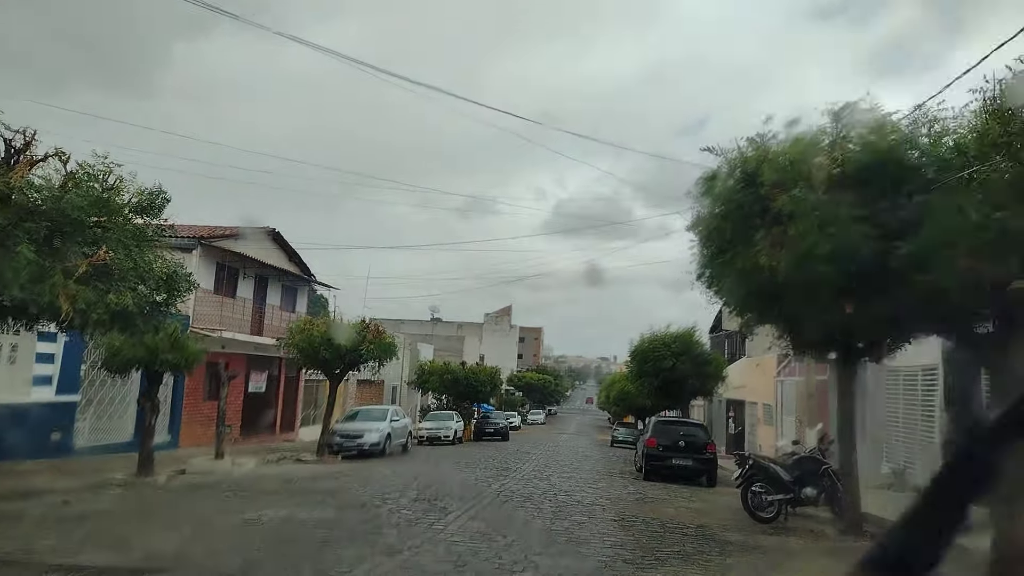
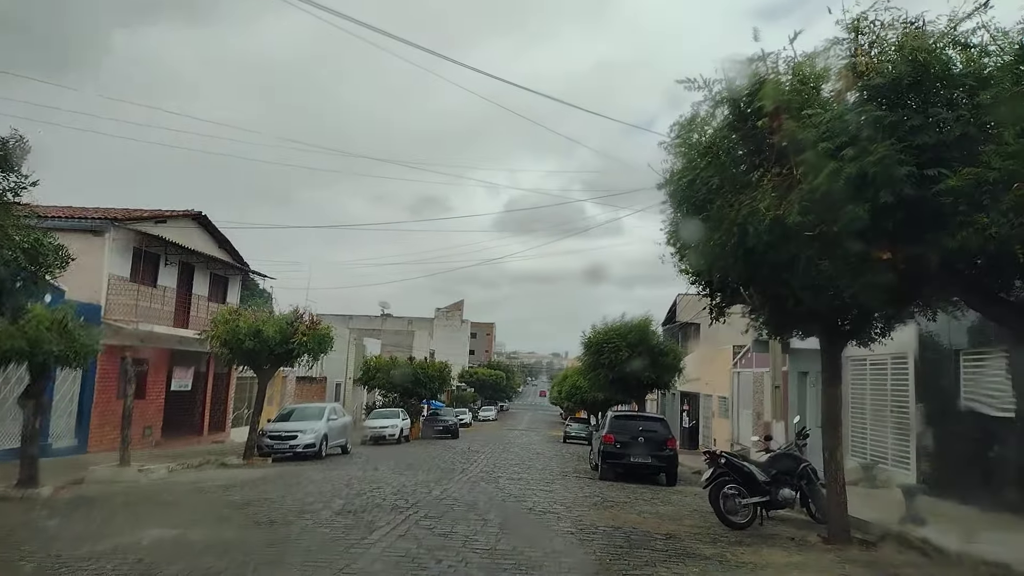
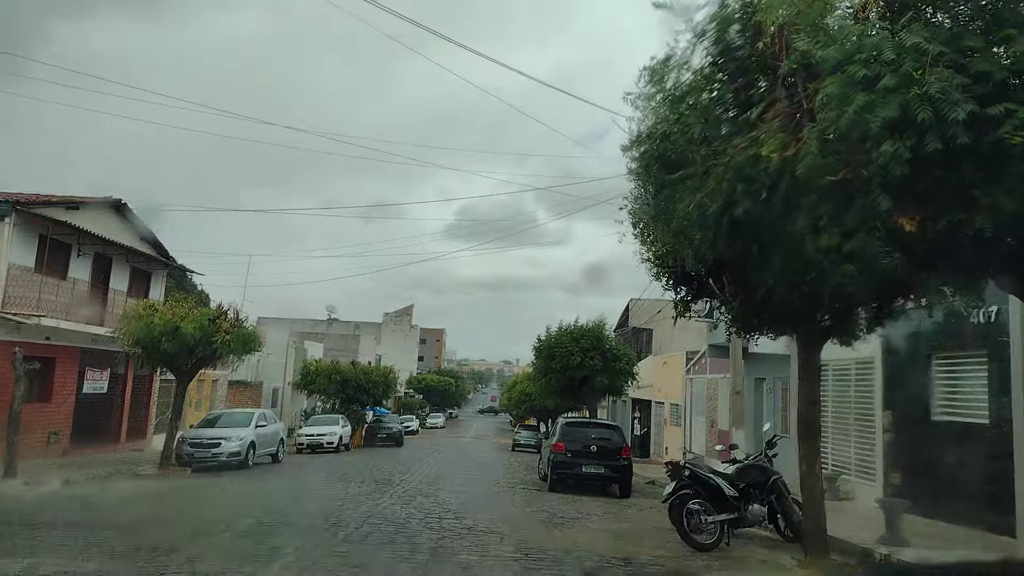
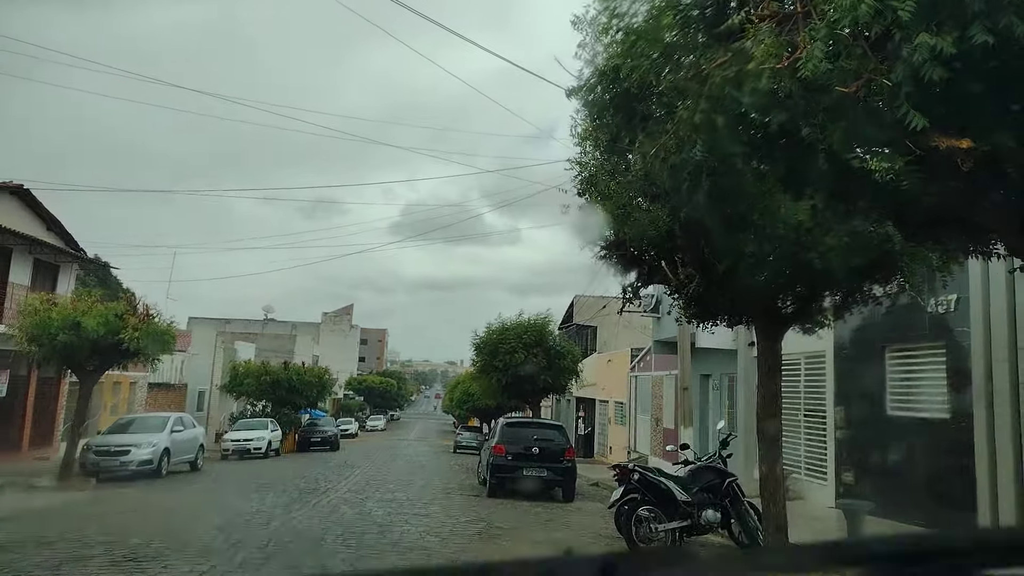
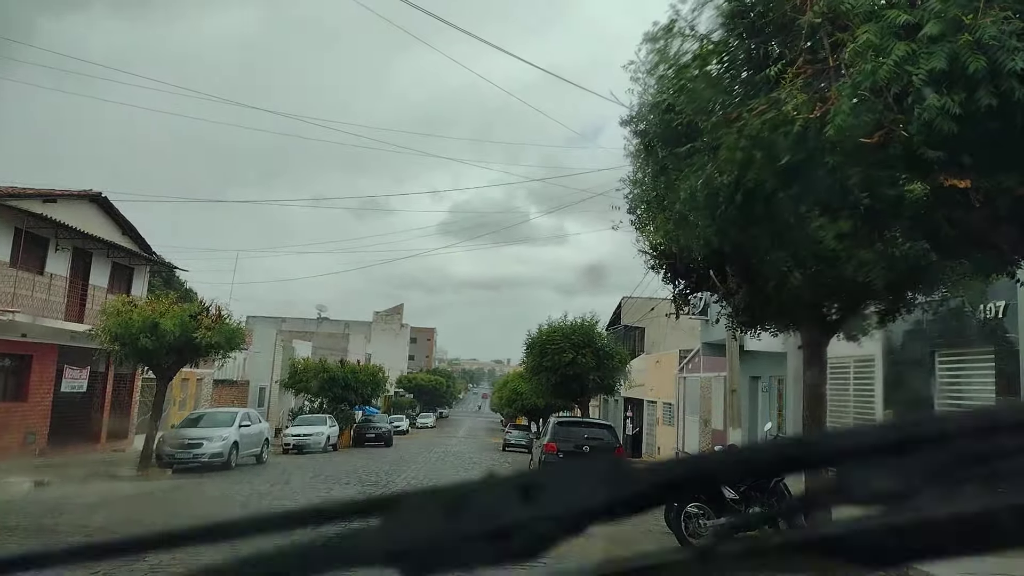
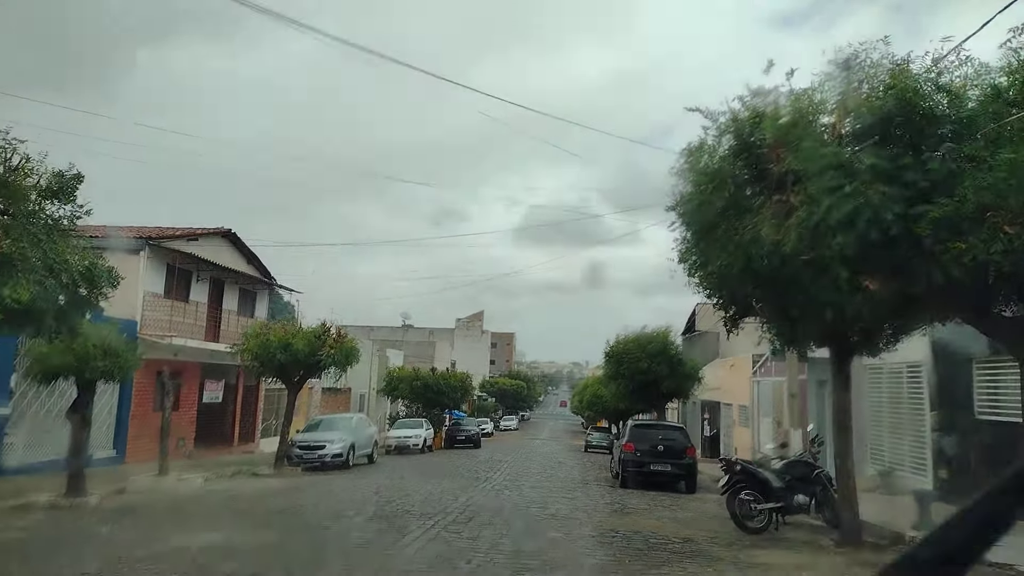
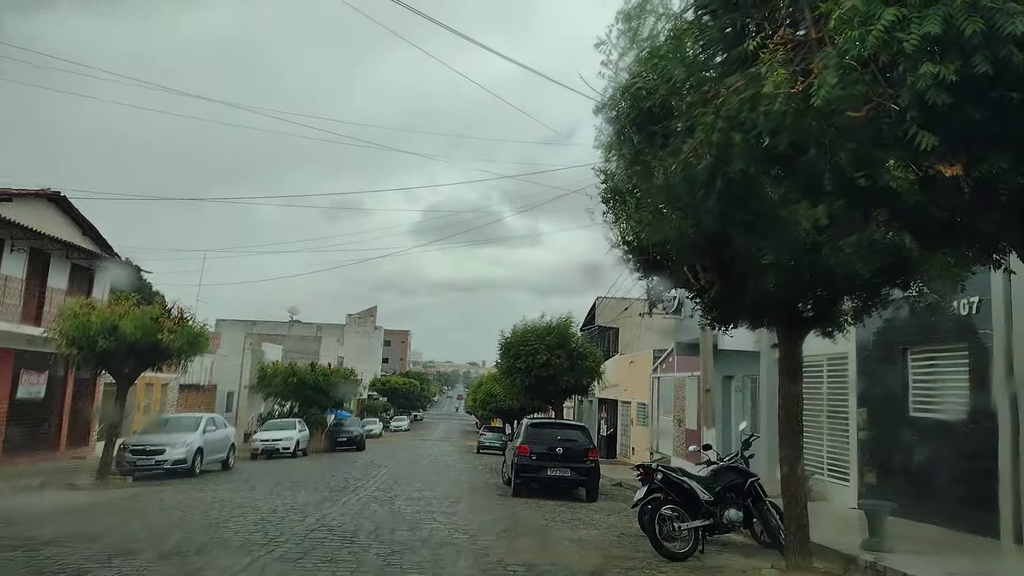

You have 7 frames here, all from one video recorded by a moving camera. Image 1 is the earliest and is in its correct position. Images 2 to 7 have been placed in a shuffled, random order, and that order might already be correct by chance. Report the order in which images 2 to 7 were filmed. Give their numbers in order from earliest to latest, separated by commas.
6, 2, 3, 5, 7, 4
